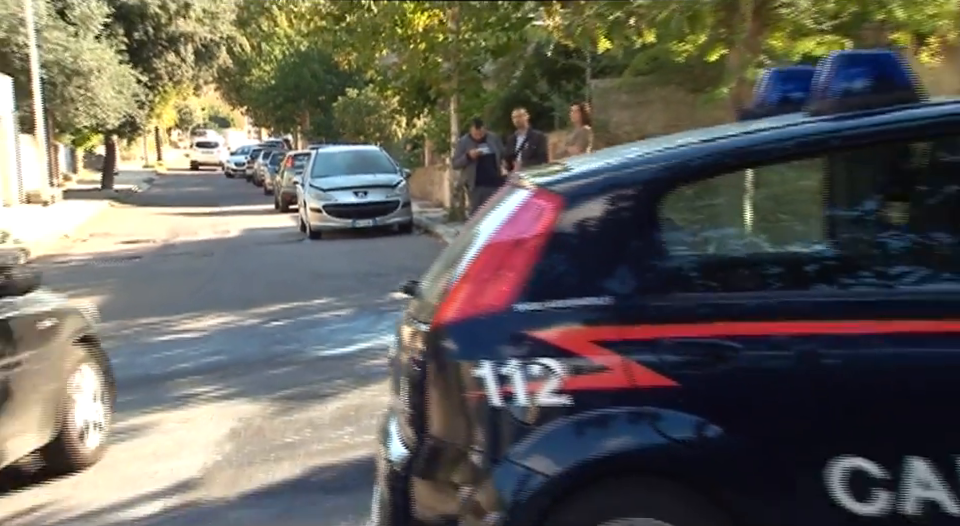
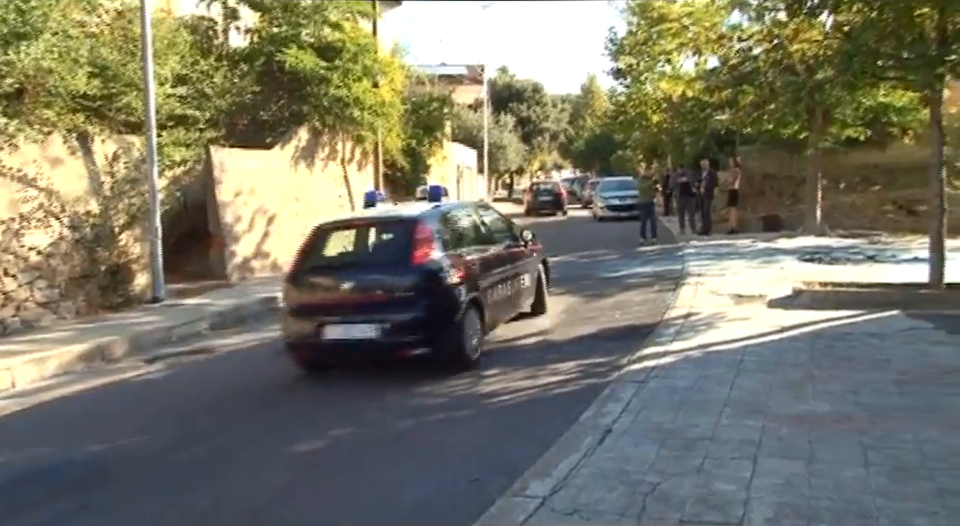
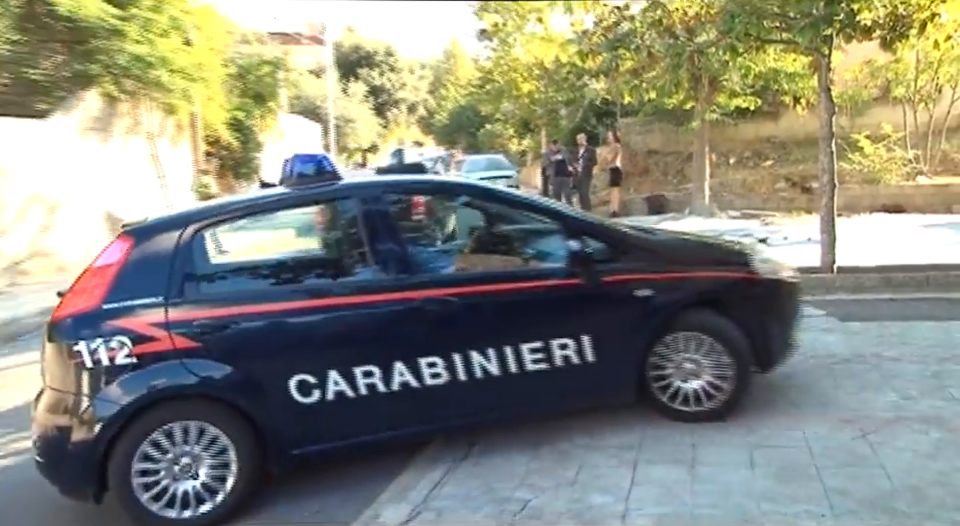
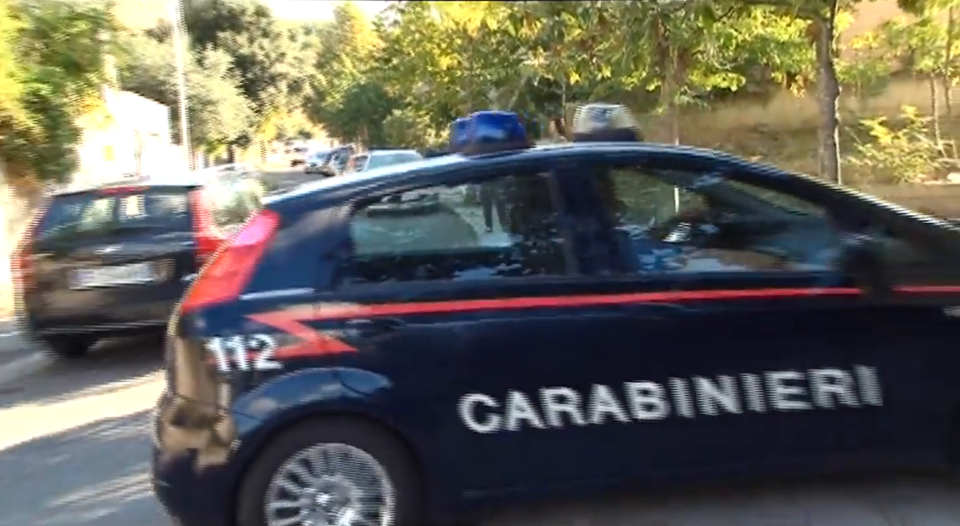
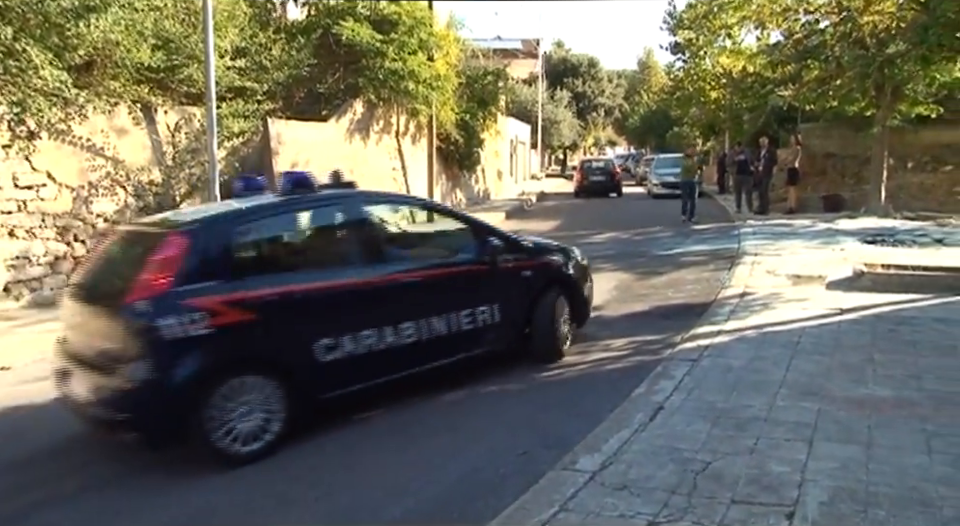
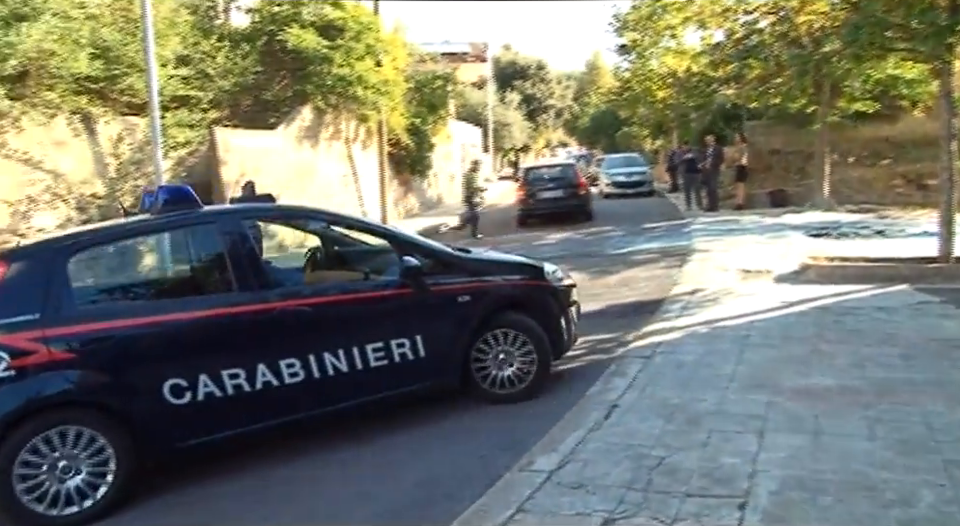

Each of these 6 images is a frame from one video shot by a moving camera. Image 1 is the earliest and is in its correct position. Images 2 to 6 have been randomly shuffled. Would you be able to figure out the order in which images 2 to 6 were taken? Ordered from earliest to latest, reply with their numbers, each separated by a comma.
4, 3, 6, 5, 2
